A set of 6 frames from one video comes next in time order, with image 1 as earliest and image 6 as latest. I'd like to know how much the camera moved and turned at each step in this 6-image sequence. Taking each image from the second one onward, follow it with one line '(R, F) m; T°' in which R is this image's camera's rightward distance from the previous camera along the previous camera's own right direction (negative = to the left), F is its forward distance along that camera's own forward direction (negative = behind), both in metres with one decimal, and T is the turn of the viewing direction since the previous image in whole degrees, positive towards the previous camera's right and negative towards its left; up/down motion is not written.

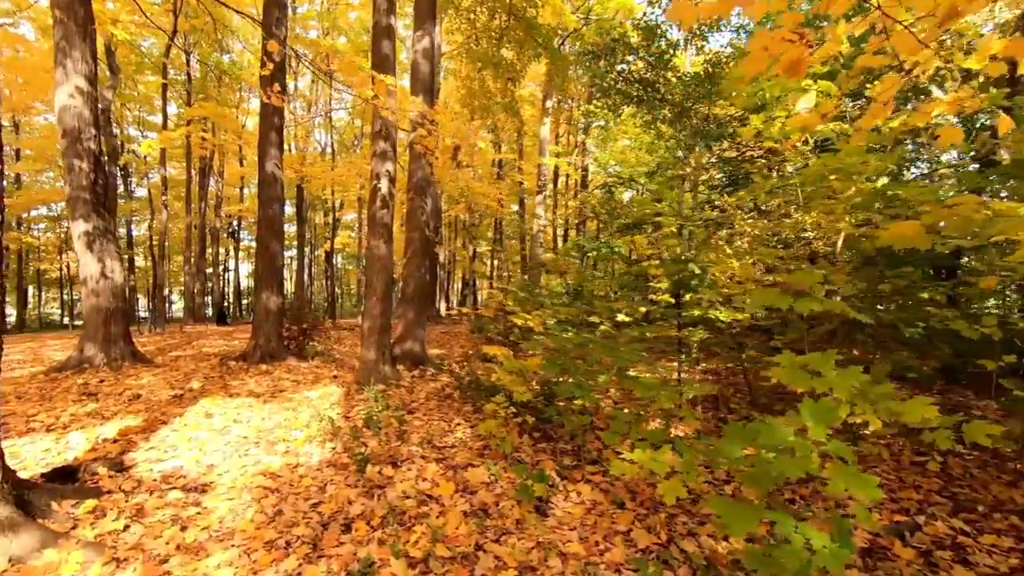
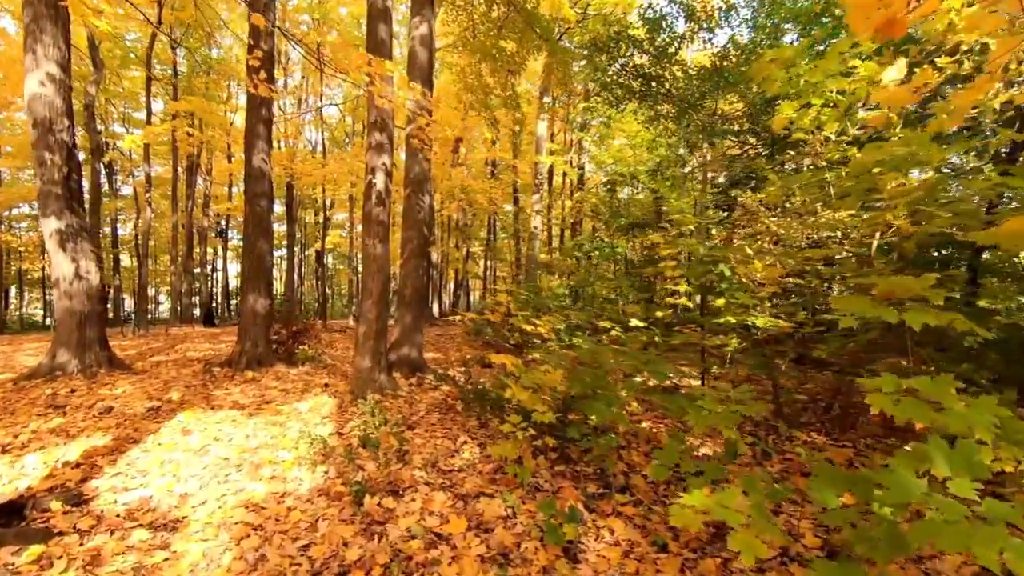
(-0.2, +0.5) m; +1°
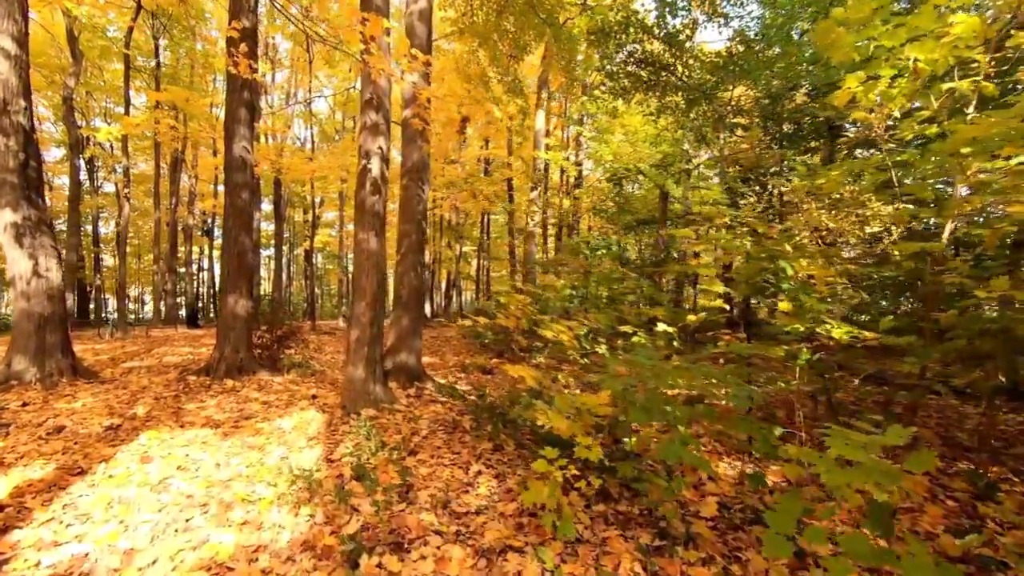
(-0.2, +0.7) m; +1°
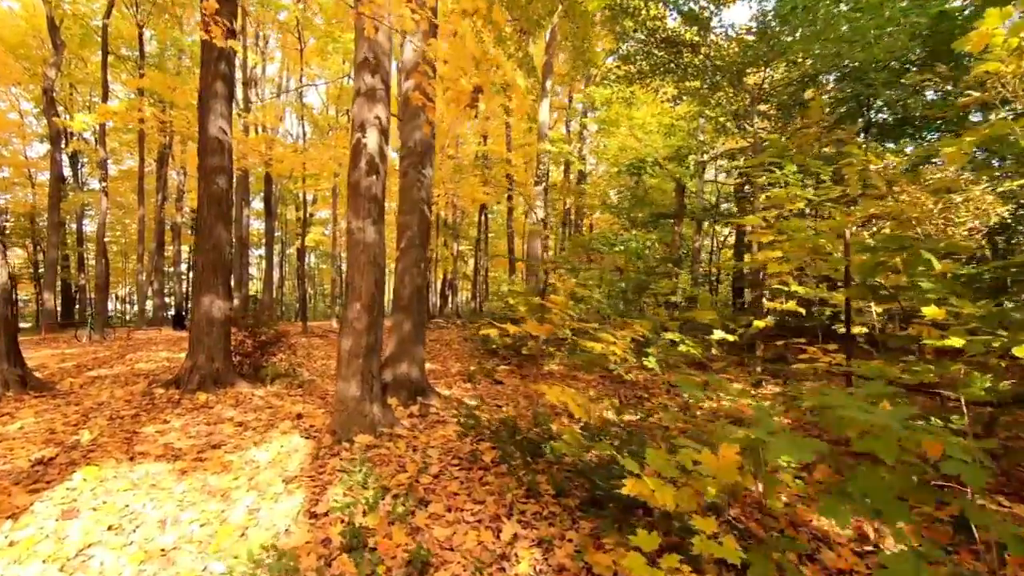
(-0.3, +1.0) m; +1°
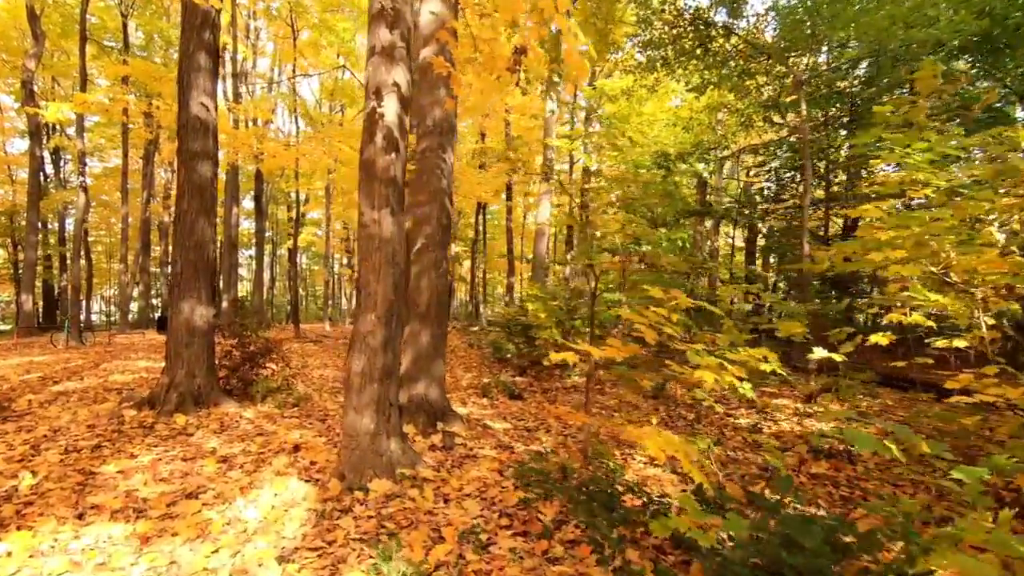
(-0.4, +0.9) m; +1°
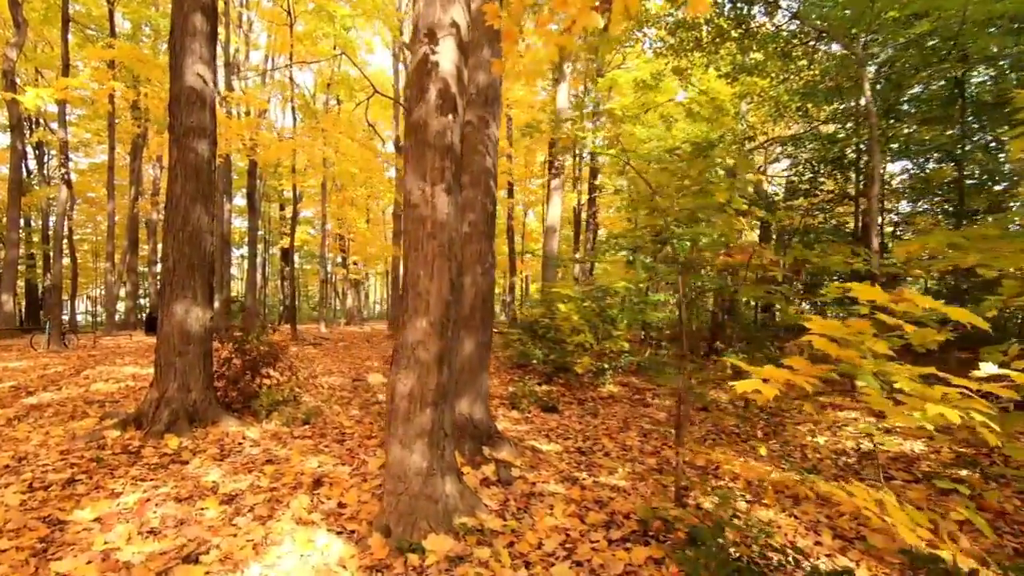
(-0.5, +0.8) m; +1°
